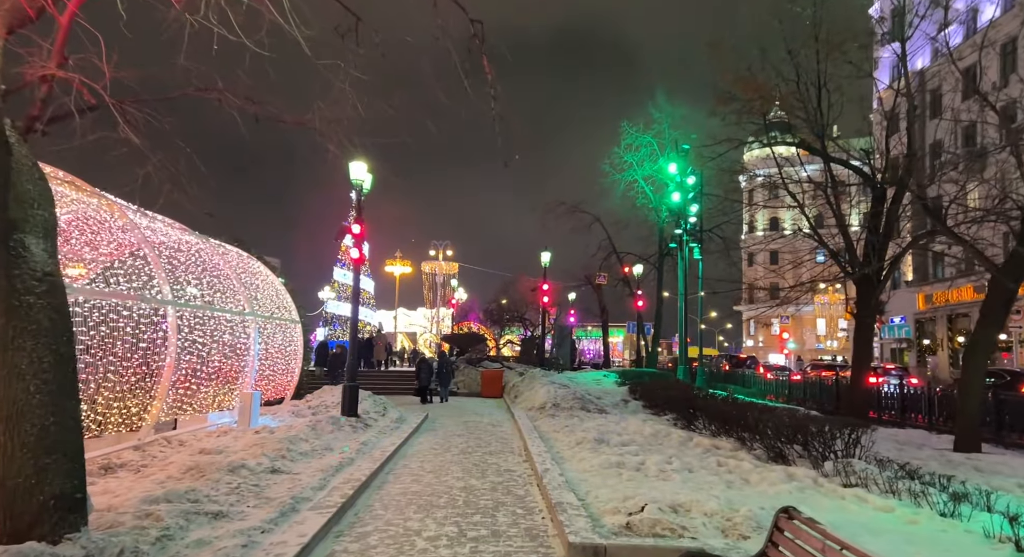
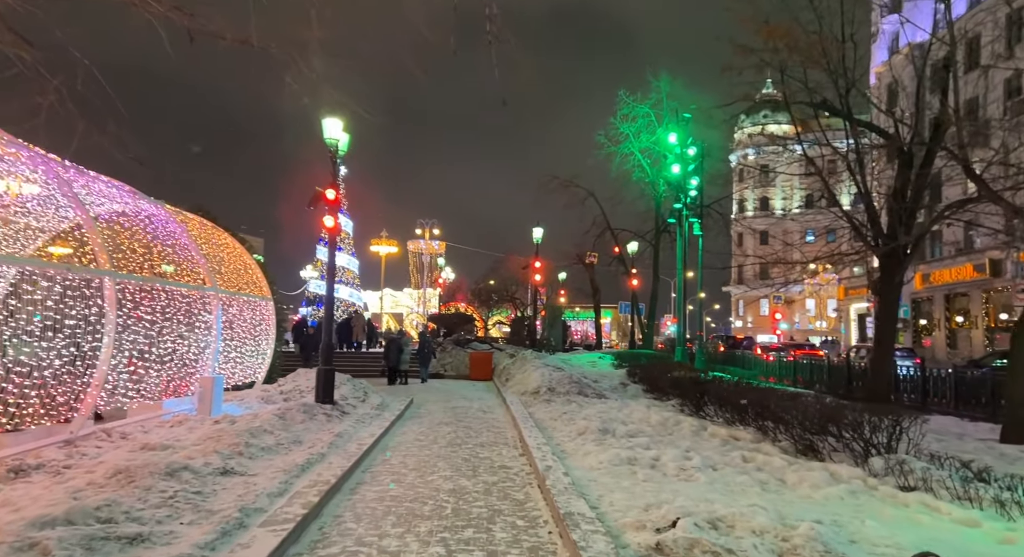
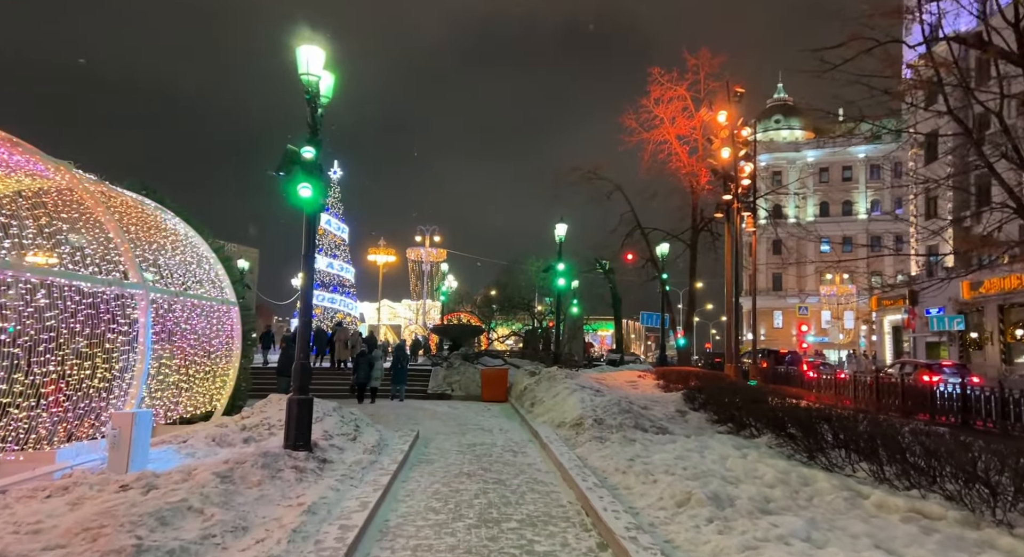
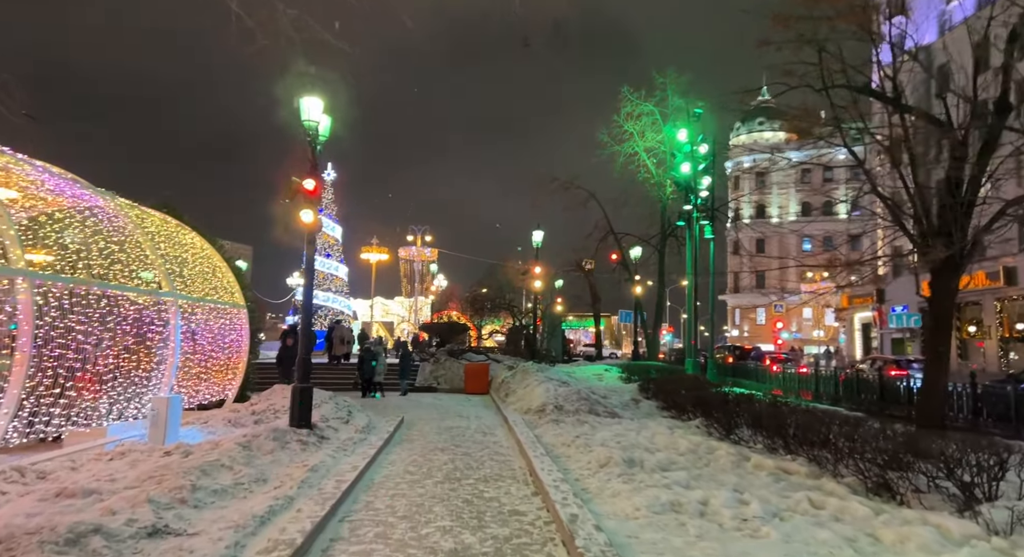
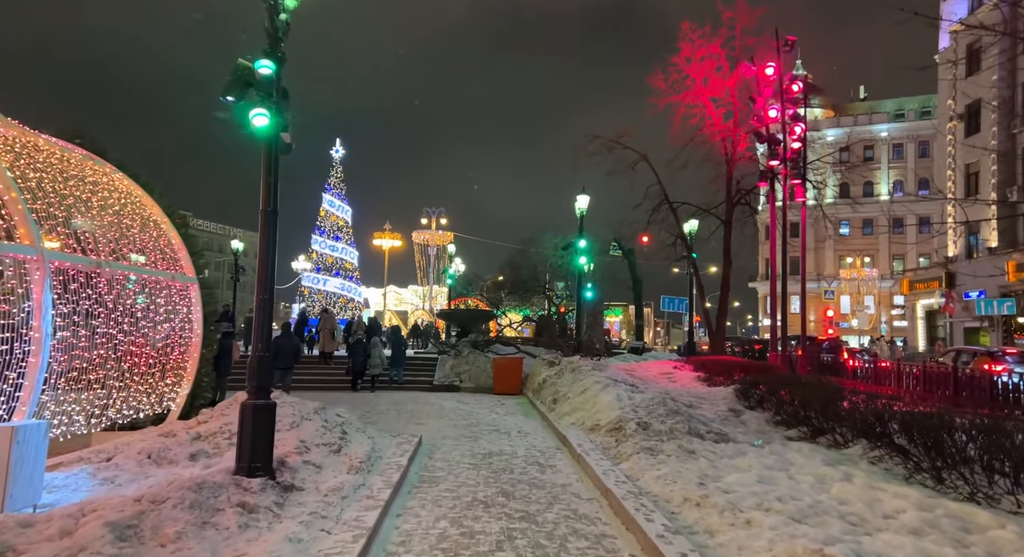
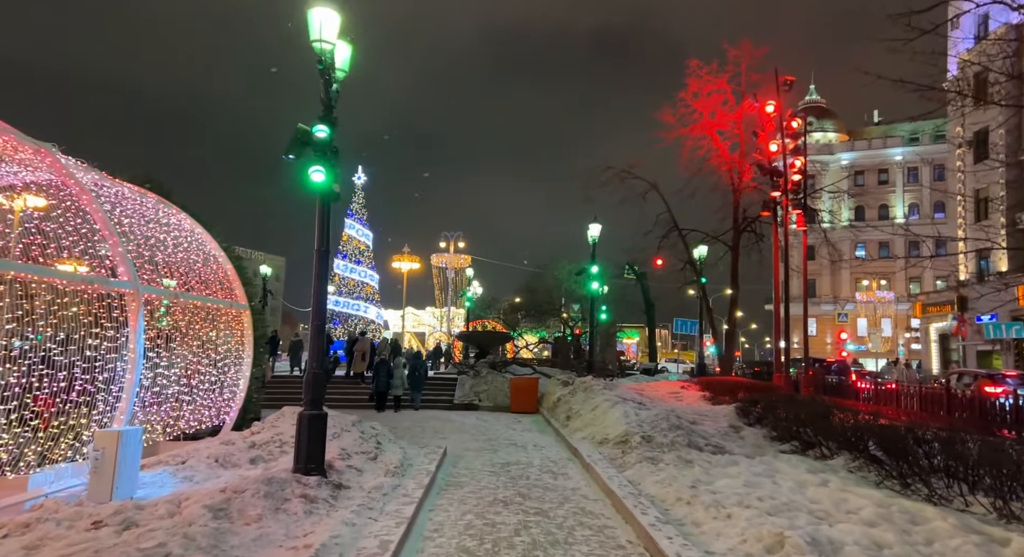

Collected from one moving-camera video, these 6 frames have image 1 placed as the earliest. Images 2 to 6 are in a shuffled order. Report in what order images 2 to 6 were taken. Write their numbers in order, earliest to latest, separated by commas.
2, 4, 3, 6, 5
